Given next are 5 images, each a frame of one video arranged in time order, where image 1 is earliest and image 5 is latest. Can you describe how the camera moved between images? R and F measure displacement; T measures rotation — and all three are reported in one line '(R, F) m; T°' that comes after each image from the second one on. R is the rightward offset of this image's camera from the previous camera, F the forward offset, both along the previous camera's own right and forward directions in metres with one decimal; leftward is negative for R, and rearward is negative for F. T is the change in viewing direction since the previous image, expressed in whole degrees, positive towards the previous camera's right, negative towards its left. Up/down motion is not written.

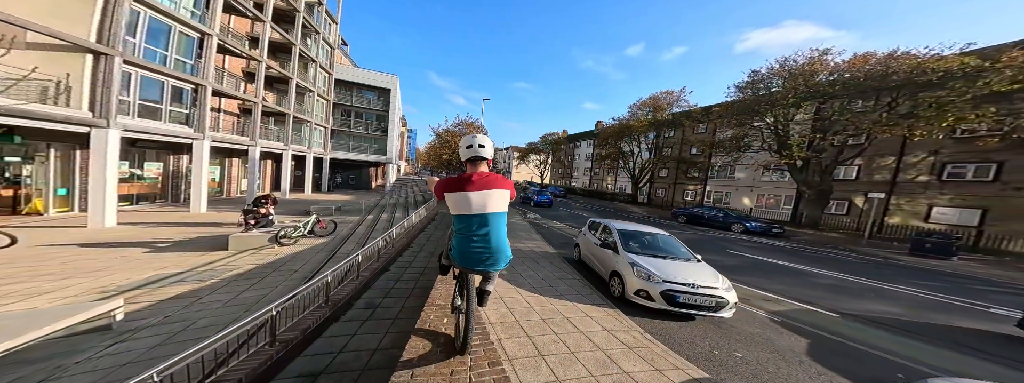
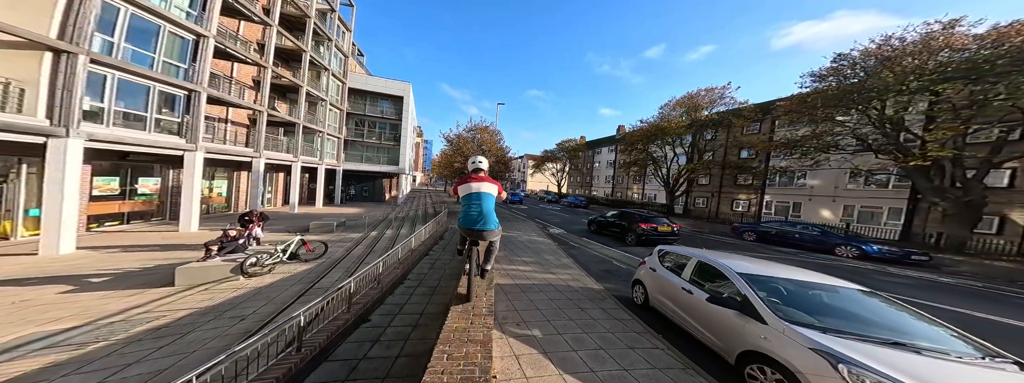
(-0.3, +2.2) m; -4°
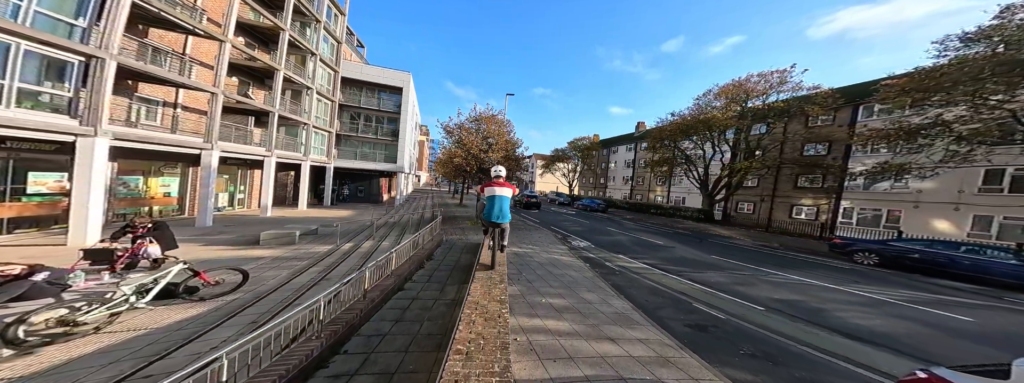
(-0.3, +3.3) m; -1°
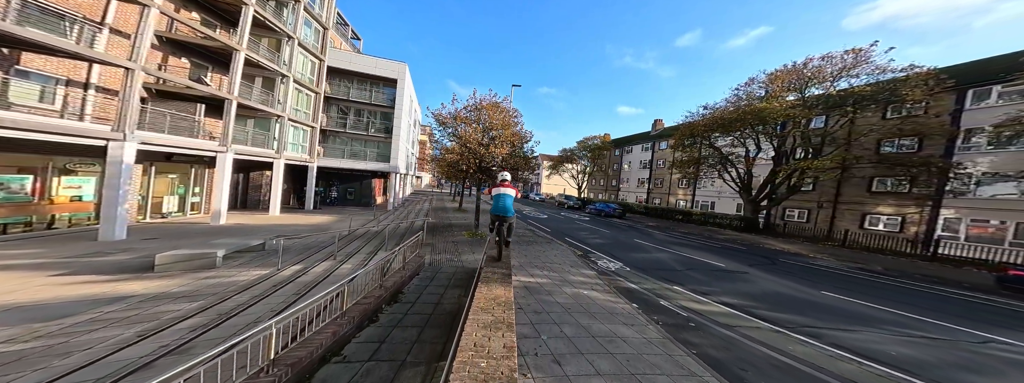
(-0.1, +3.1) m; -1°
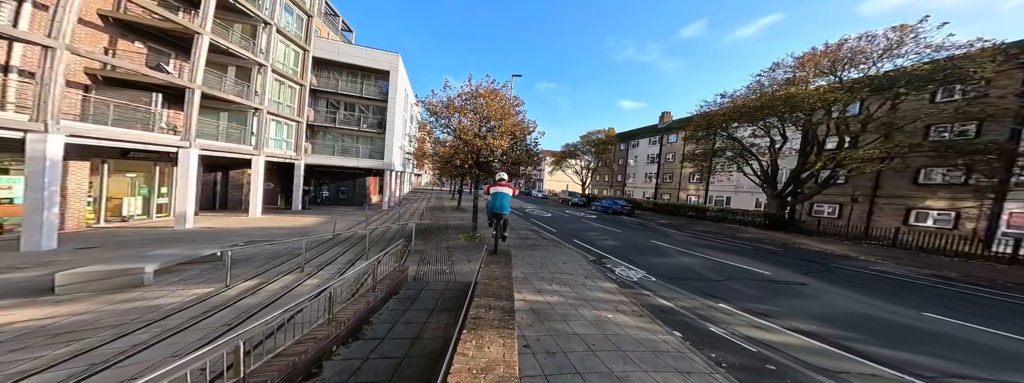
(0.0, +1.5) m; 0°
